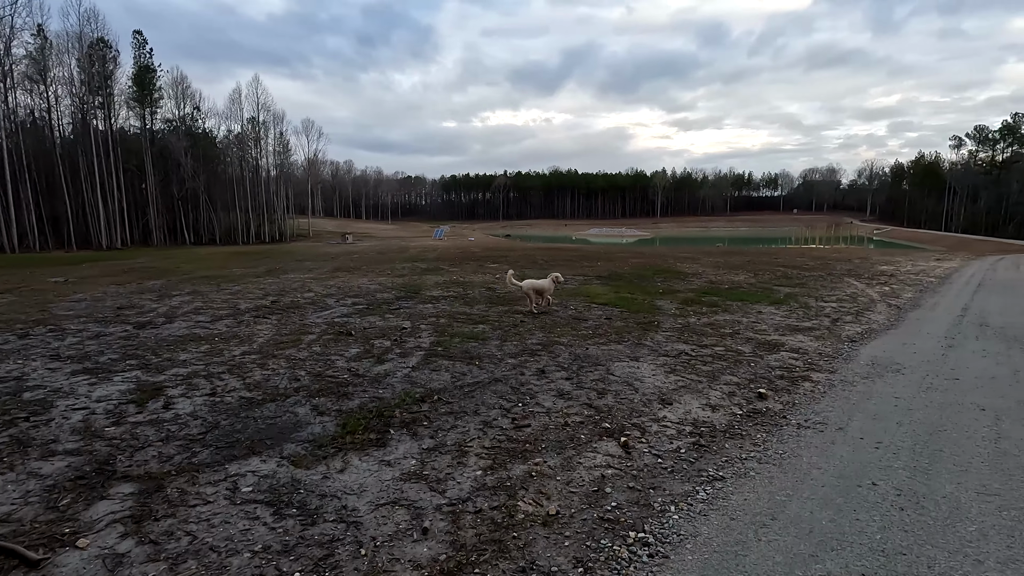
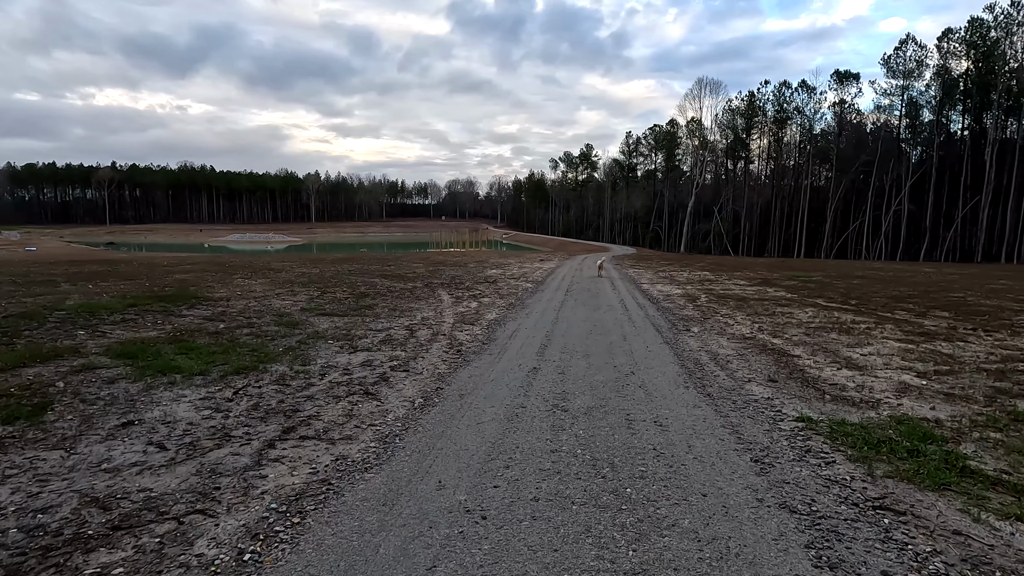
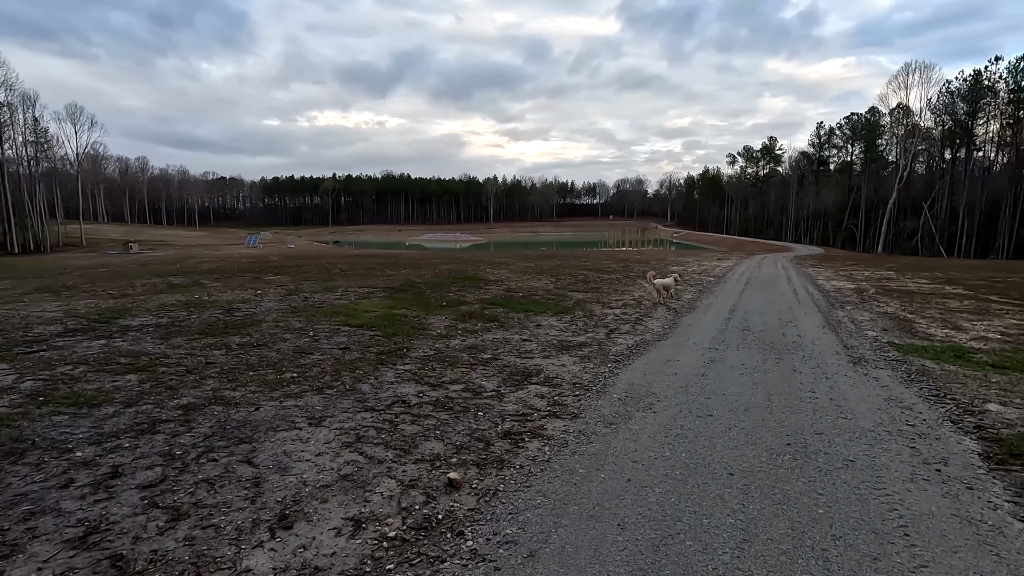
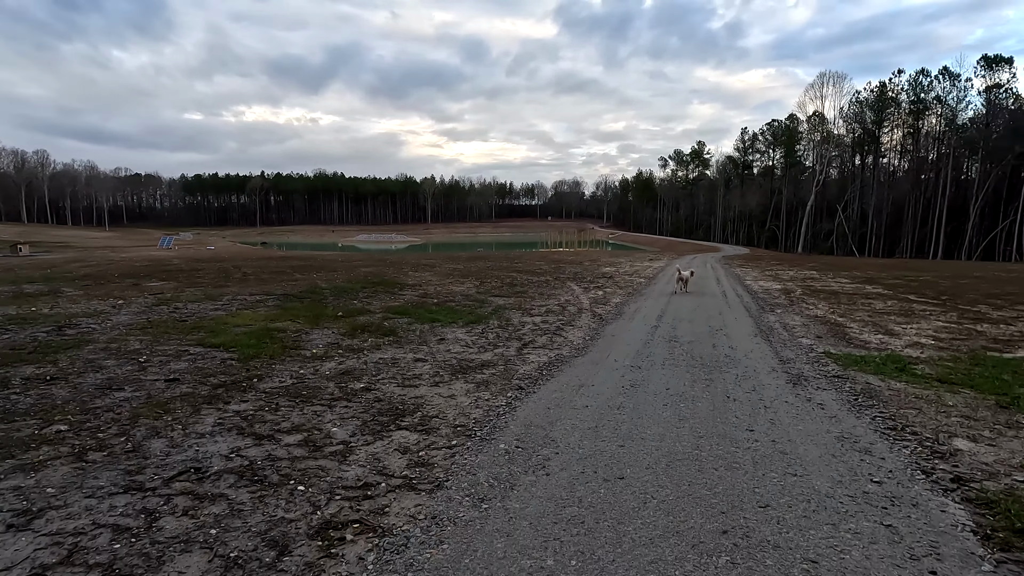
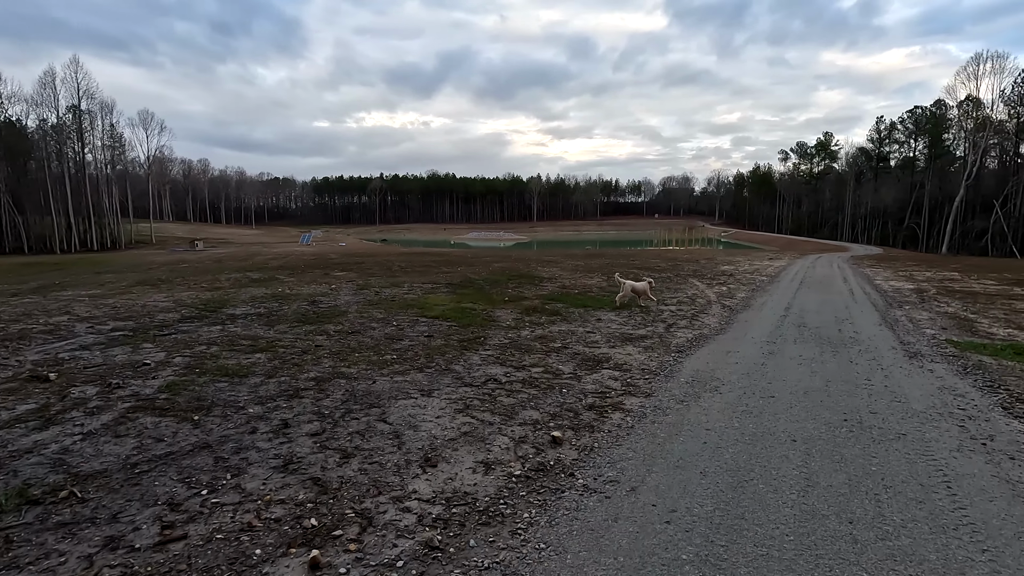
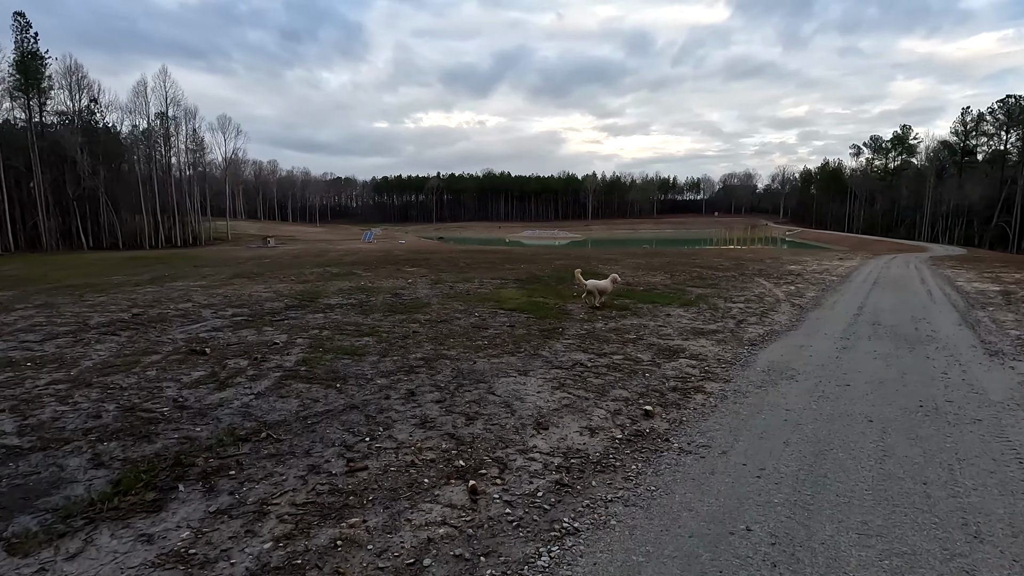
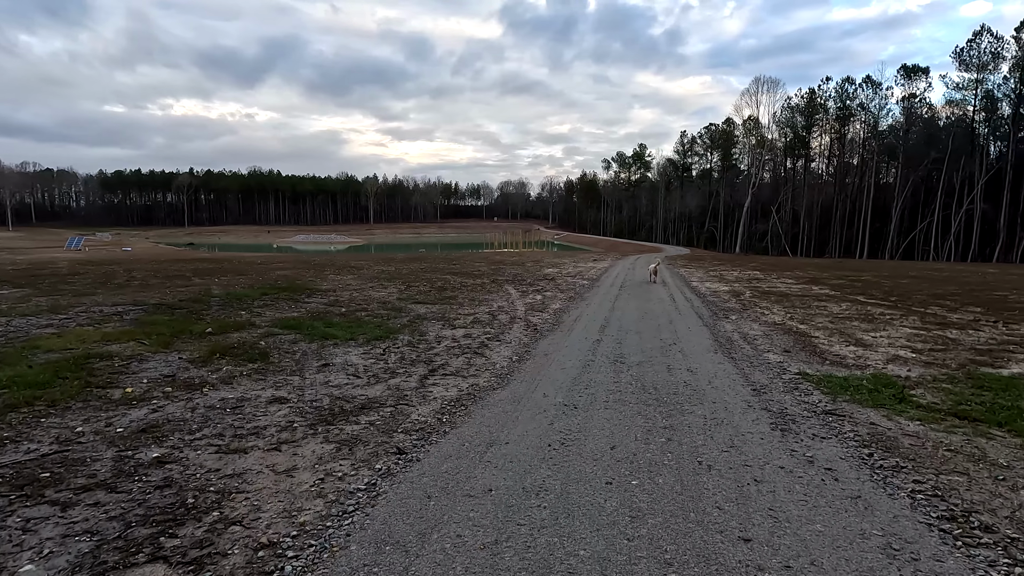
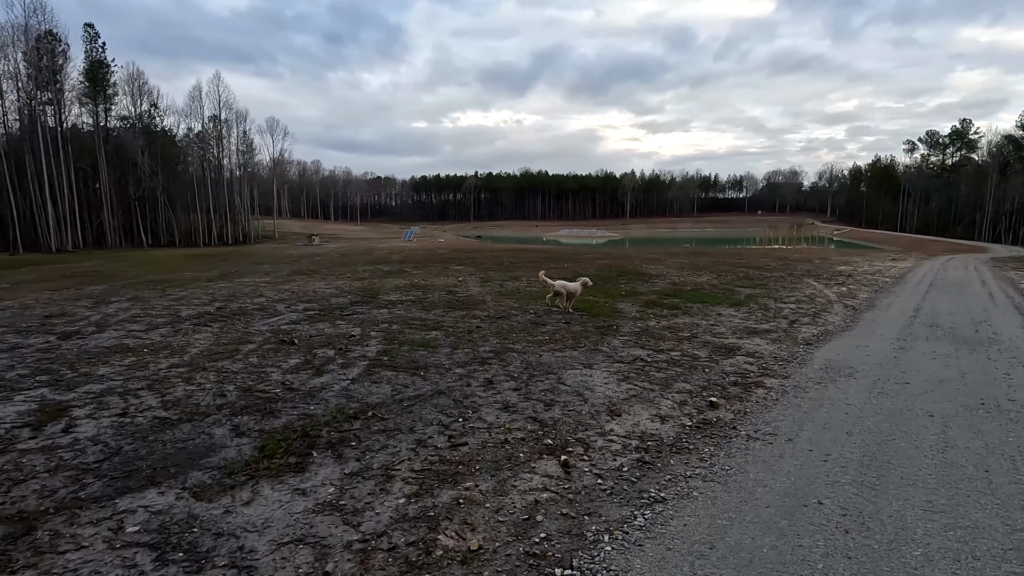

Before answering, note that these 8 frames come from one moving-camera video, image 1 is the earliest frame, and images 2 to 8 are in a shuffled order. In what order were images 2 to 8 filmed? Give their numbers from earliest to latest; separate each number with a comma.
8, 6, 5, 3, 4, 7, 2
